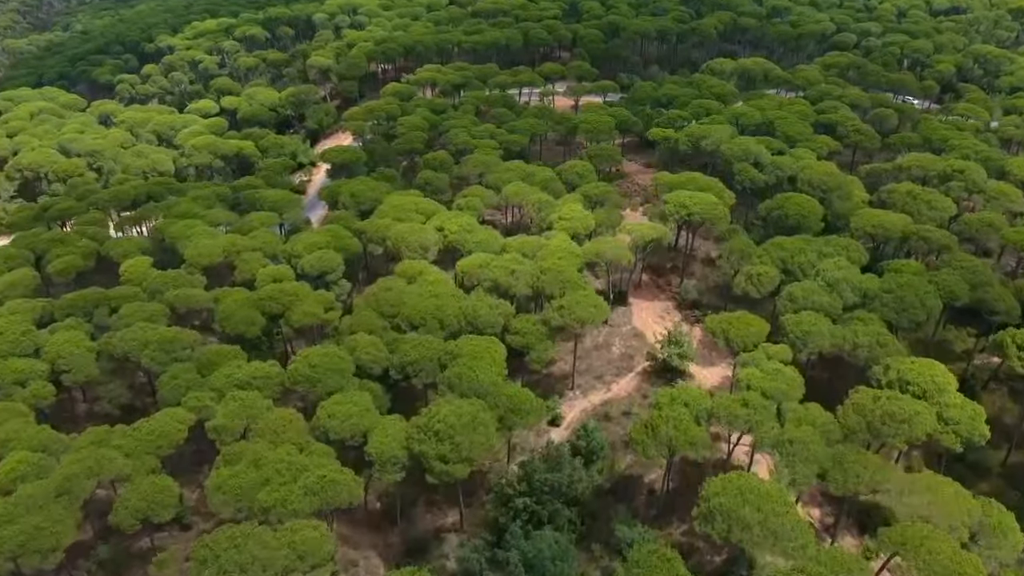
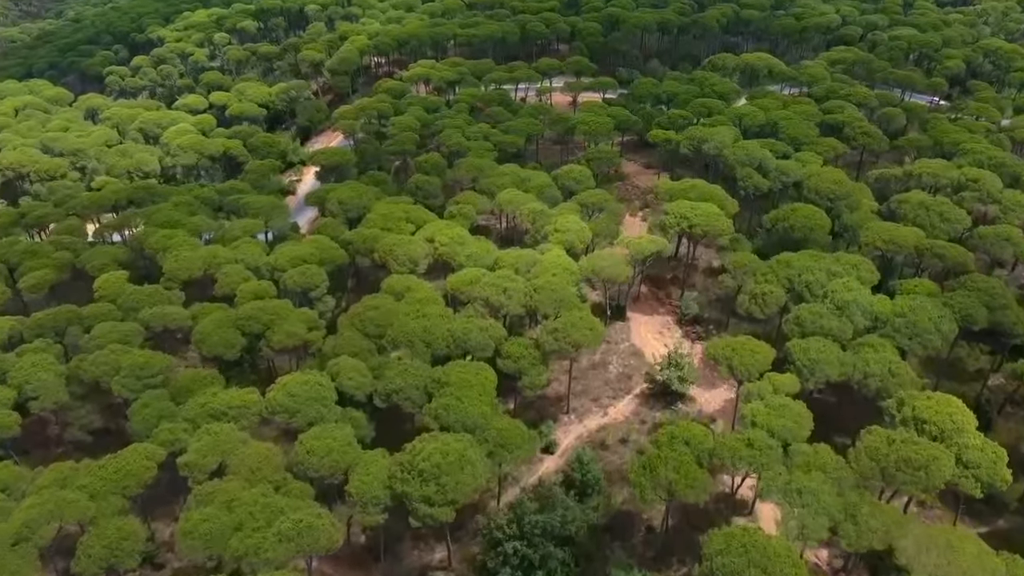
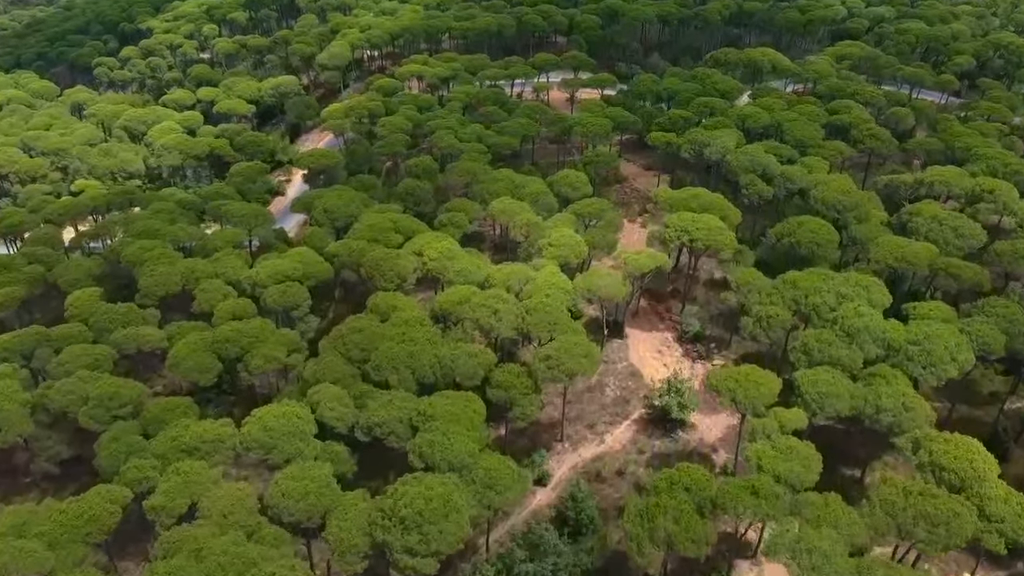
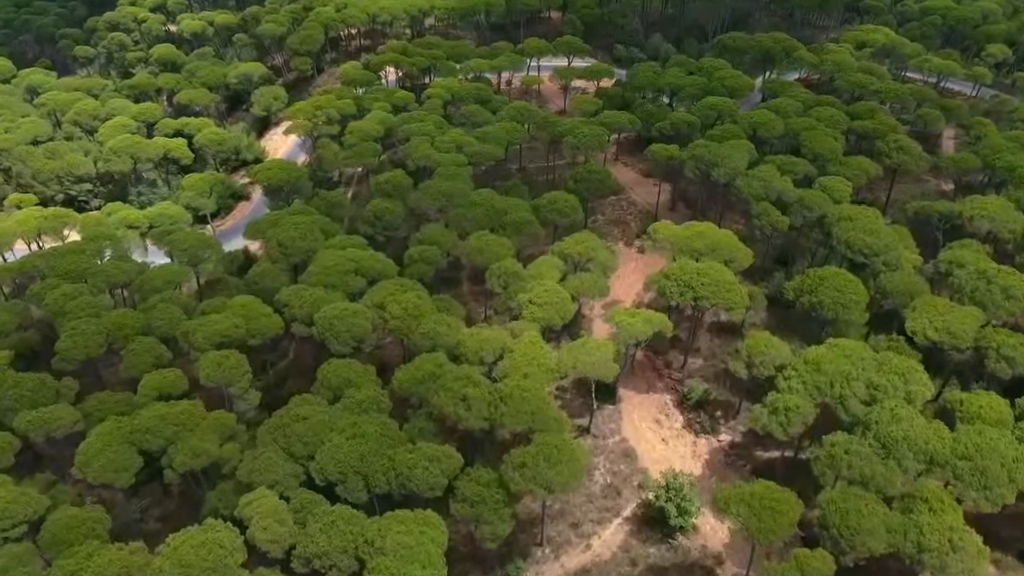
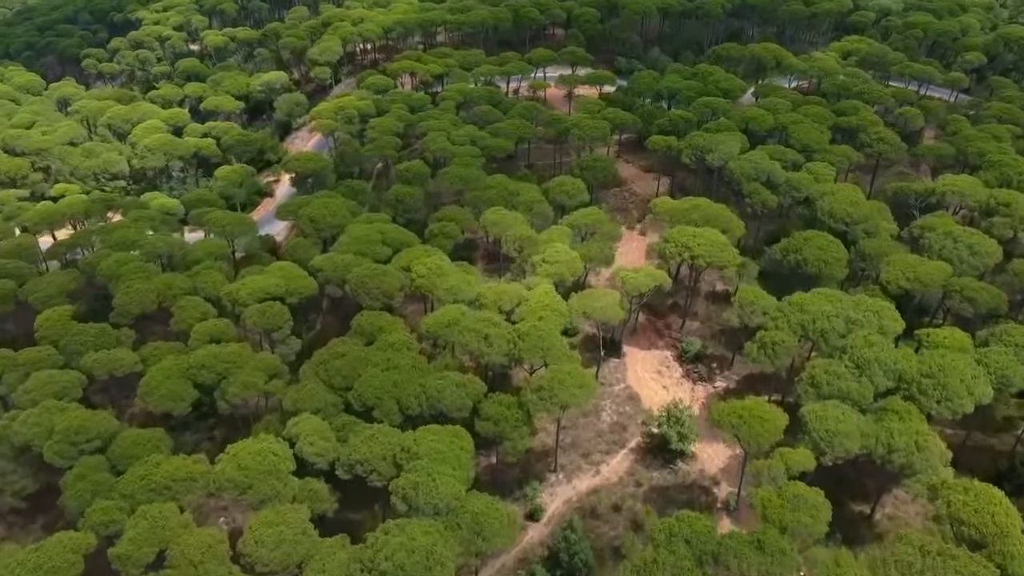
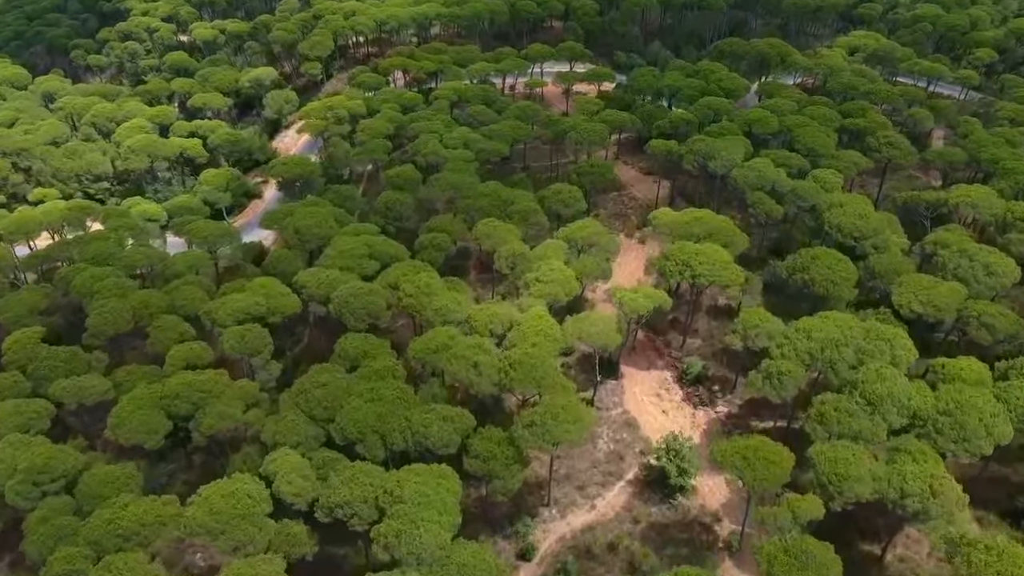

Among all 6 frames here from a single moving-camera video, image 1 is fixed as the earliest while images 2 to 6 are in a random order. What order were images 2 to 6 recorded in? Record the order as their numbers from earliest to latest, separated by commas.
2, 3, 5, 6, 4
